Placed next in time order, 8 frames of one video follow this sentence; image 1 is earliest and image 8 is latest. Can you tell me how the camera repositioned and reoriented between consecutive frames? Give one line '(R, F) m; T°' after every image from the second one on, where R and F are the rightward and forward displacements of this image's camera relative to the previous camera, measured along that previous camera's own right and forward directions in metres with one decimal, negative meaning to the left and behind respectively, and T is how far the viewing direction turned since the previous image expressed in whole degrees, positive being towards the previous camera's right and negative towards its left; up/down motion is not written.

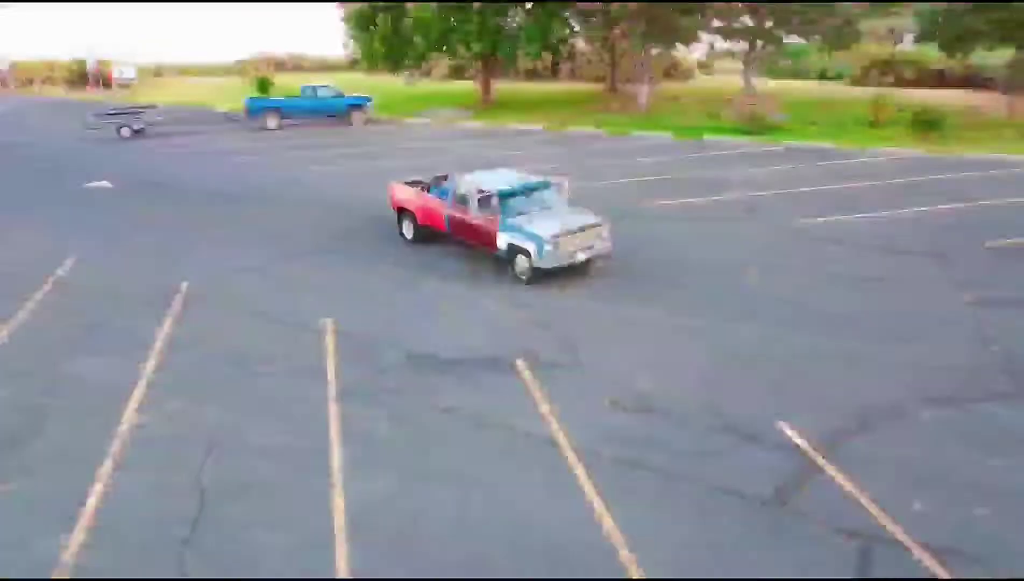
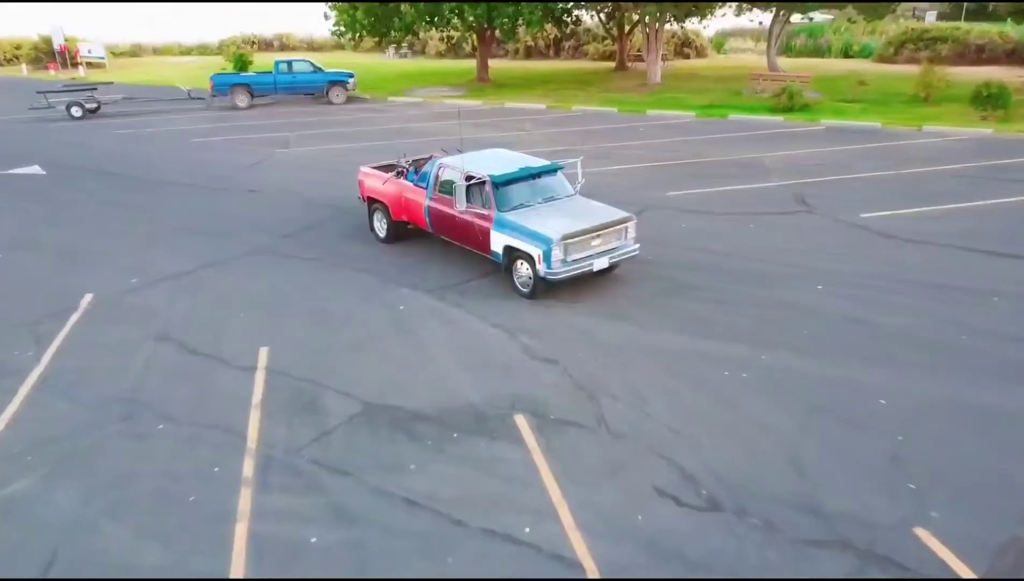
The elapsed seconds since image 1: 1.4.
(0.0, +3.2) m; 0°
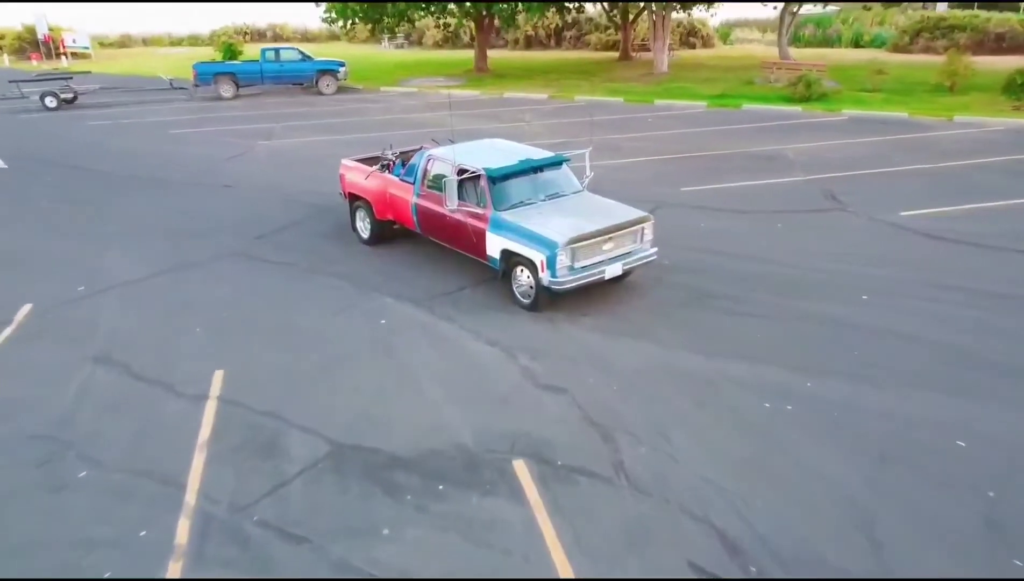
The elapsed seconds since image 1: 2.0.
(0.0, +1.4) m; 0°
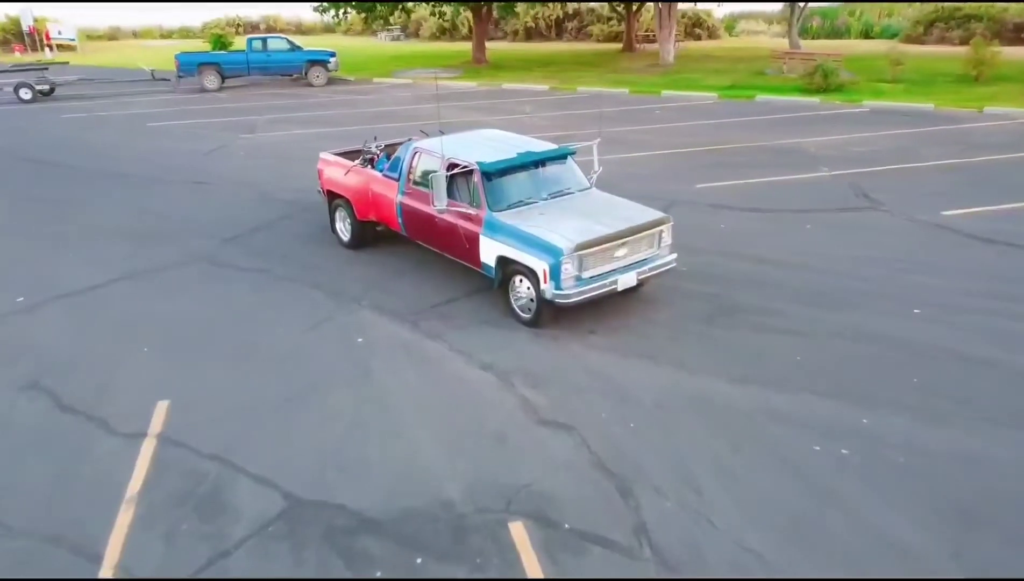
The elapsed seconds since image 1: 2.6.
(0.0, +1.2) m; 0°
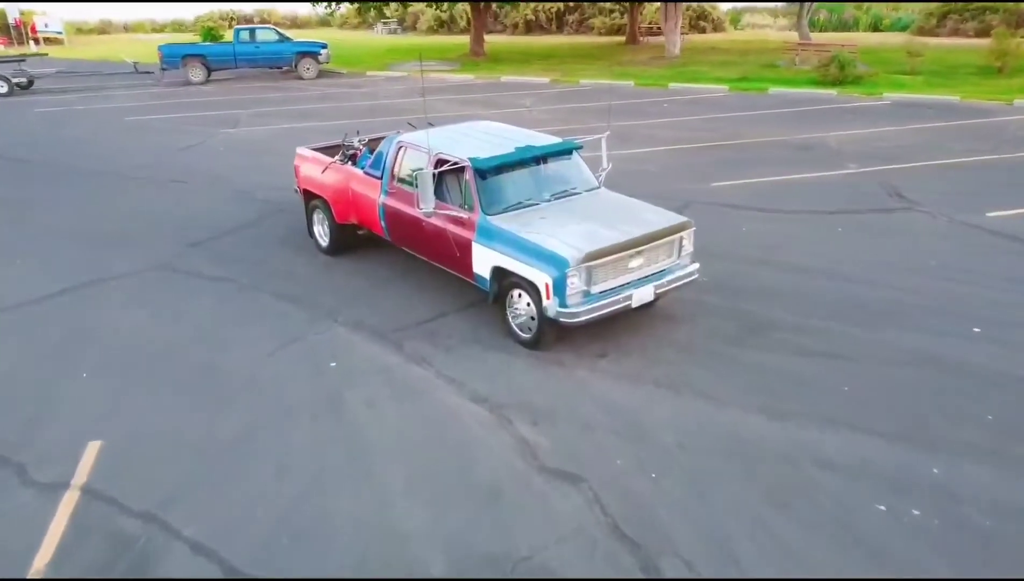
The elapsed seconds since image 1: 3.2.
(0.0, +1.1) m; 0°
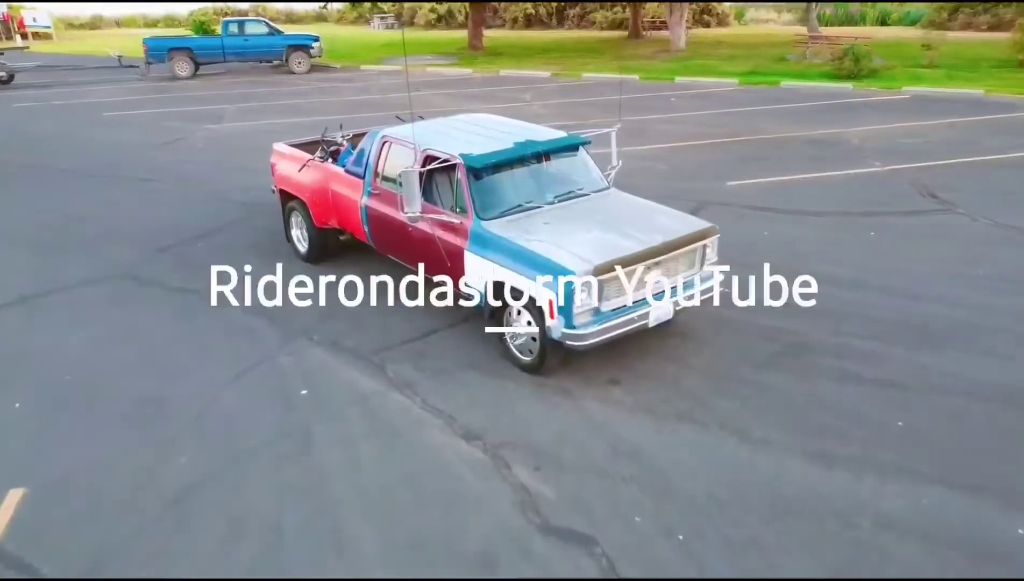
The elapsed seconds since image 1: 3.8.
(0.0, +0.9) m; 0°
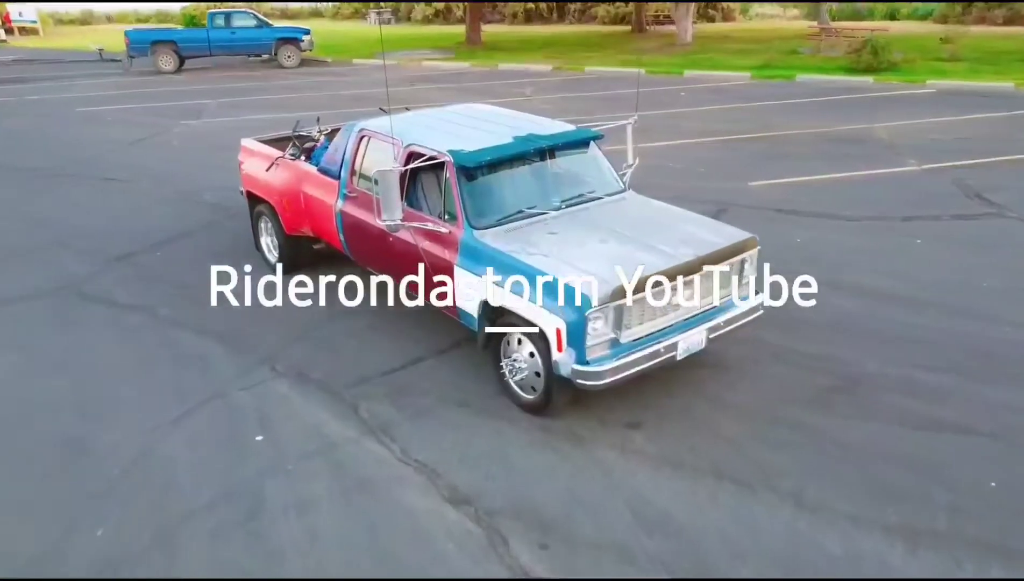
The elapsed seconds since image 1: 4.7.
(0.0, +1.0) m; 0°
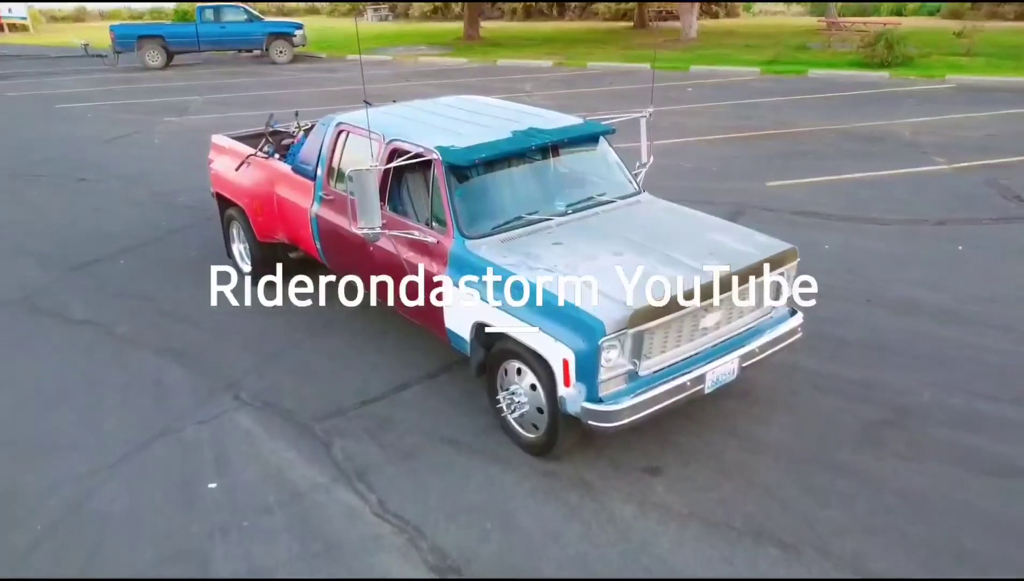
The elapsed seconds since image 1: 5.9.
(0.0, +0.7) m; 0°
